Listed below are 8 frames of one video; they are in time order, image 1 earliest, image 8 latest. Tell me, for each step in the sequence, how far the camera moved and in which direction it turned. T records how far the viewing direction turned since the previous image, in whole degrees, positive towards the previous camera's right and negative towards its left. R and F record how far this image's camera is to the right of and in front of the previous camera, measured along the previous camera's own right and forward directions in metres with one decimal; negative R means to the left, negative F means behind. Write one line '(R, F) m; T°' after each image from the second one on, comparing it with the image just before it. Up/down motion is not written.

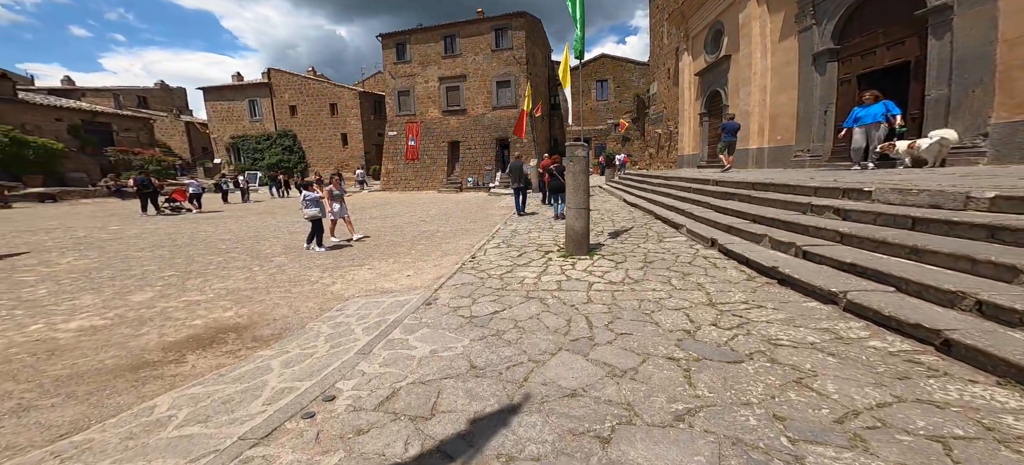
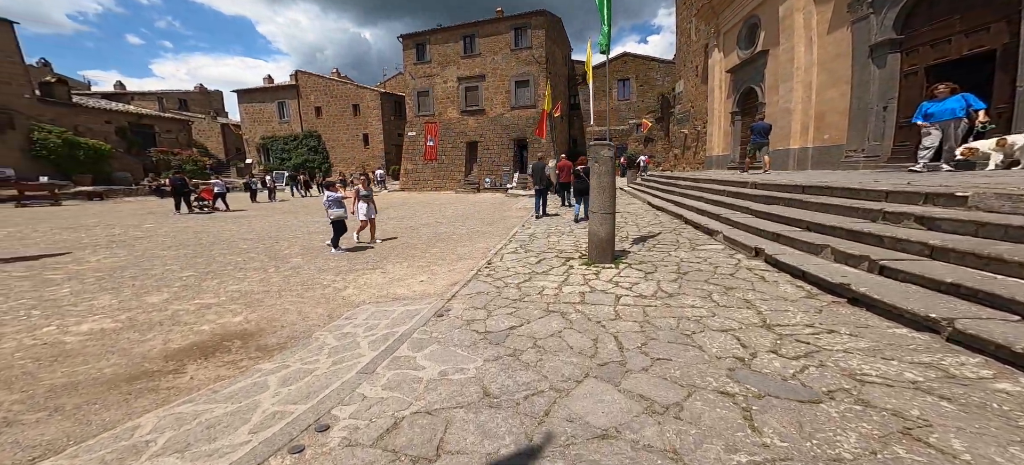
(0.0, +0.3) m; -3°
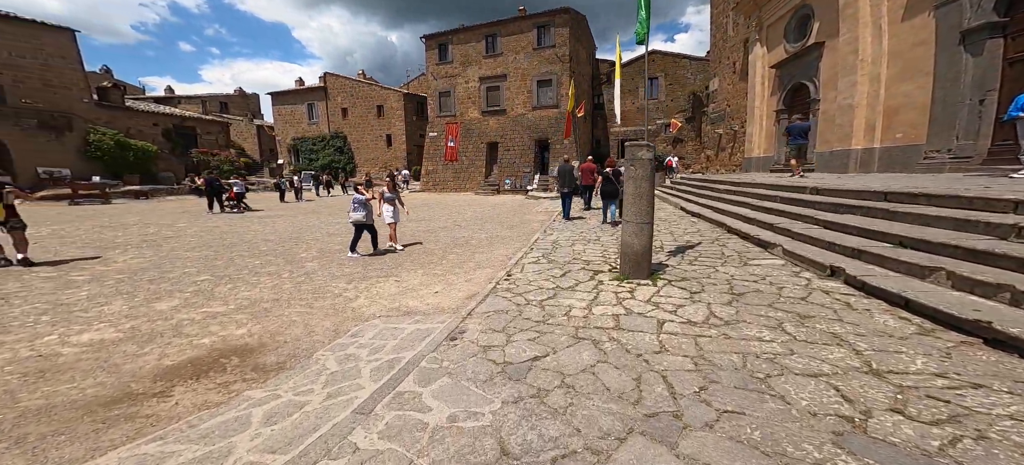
(0.0, +0.5) m; -3°
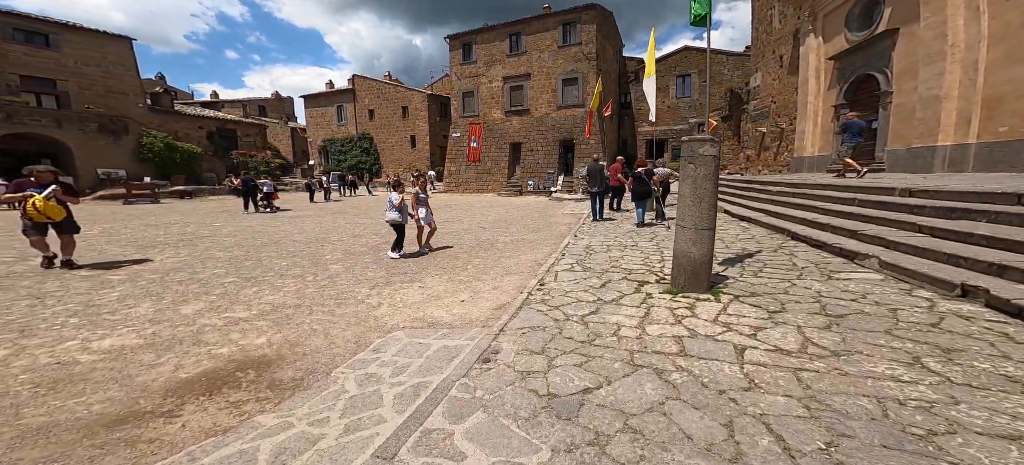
(-0.1, +0.4) m; -3°
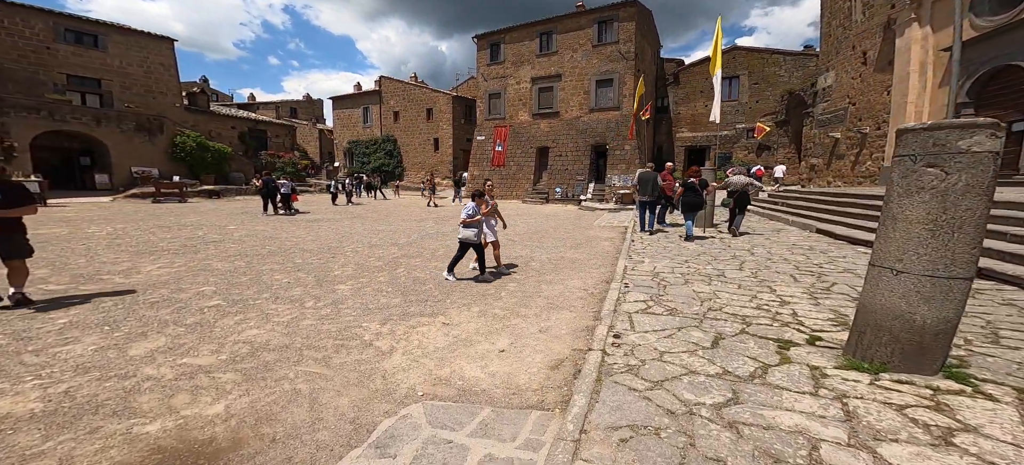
(-0.4, +1.4) m; -3°
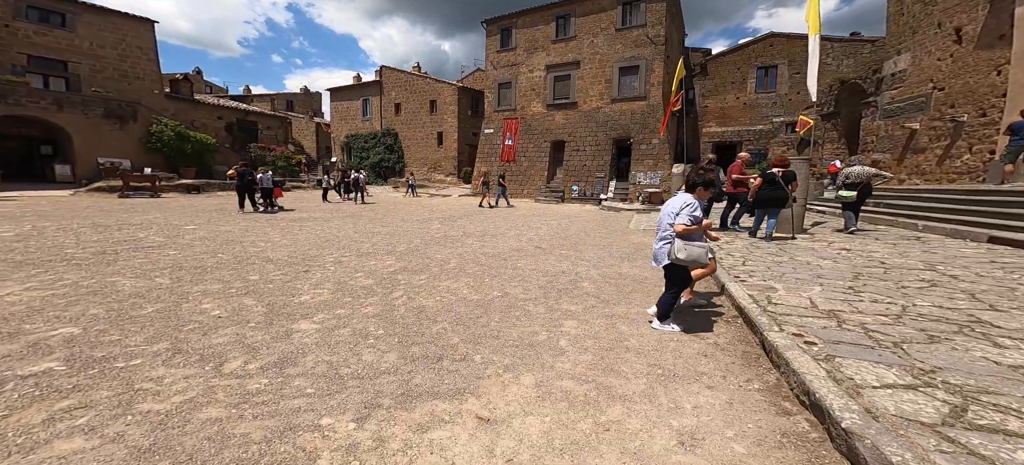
(-0.6, +2.2) m; 0°
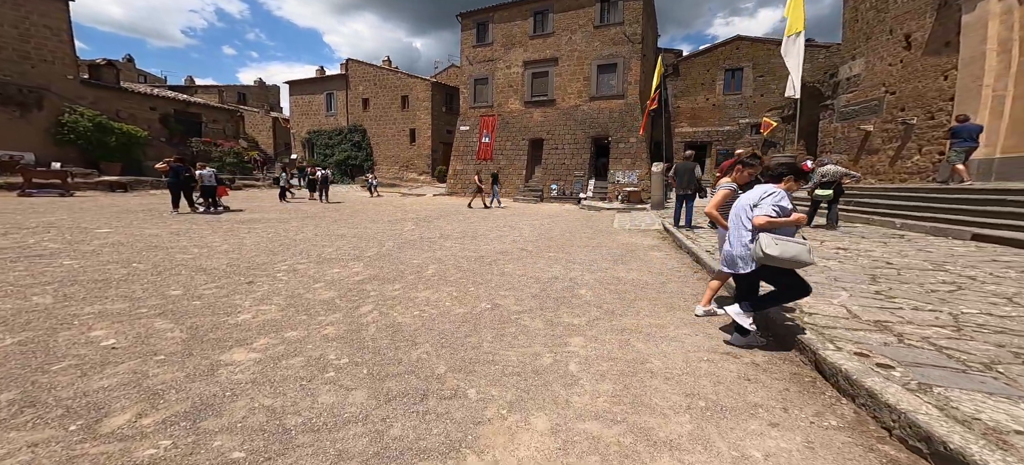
(-0.2, +0.6) m; +4°
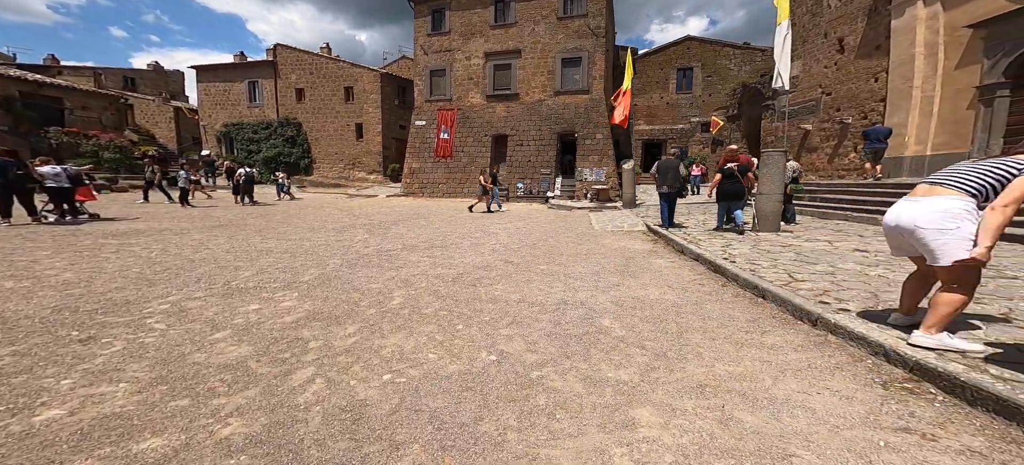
(-0.4, +1.3) m; +7°
